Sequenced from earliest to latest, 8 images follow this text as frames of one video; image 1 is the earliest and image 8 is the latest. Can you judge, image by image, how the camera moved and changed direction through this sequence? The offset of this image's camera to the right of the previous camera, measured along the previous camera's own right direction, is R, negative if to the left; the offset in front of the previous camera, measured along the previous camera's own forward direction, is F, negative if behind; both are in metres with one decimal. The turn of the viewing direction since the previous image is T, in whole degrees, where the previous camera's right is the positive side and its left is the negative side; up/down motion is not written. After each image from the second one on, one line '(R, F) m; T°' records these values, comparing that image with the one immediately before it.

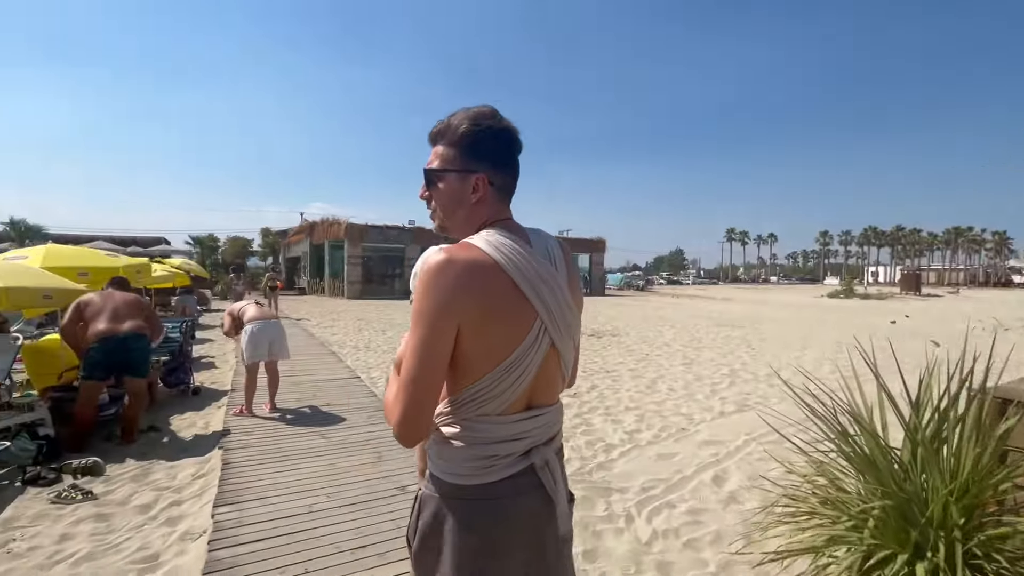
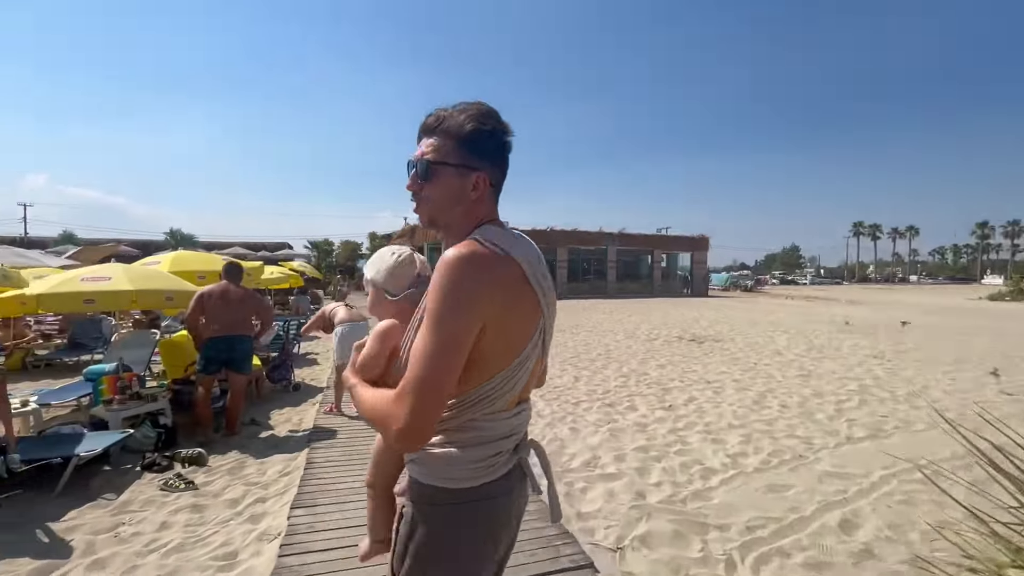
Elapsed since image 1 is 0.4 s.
(+0.1, +0.4) m; -11°
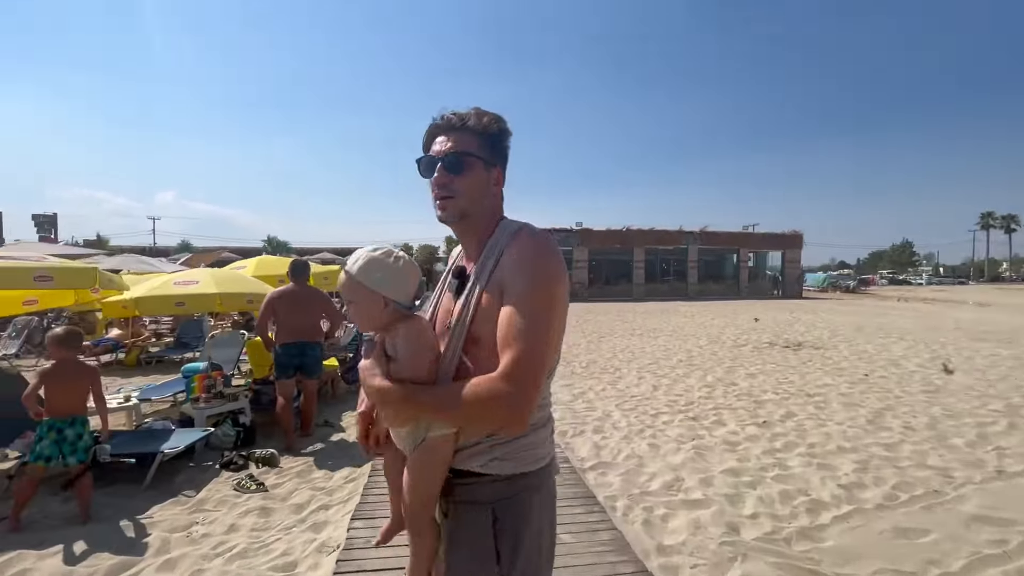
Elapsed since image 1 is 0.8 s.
(0.0, +0.4) m; -9°
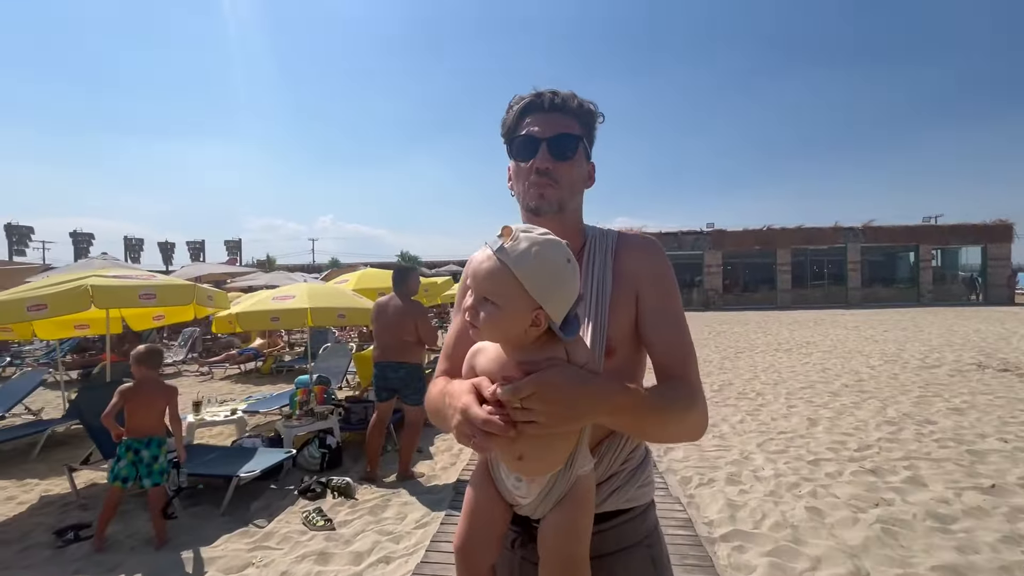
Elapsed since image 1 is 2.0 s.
(+0.2, +0.9) m; -15°
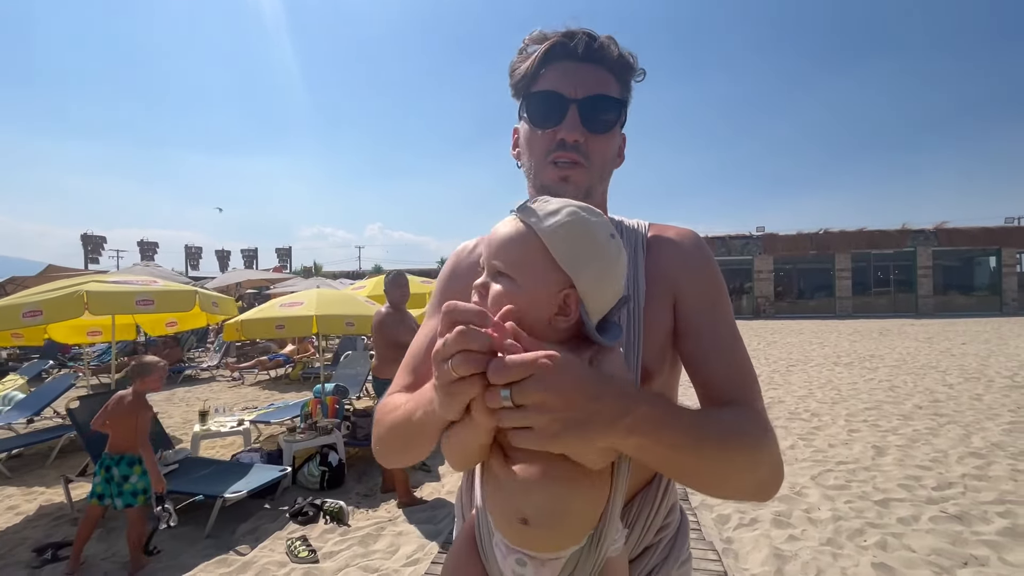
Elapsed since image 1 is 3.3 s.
(+0.3, +0.5) m; -5°
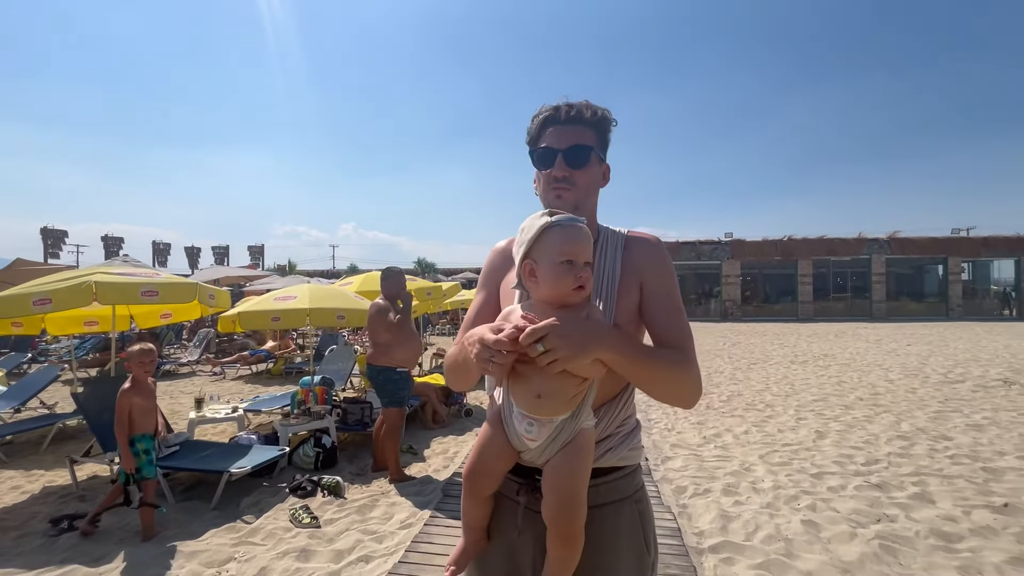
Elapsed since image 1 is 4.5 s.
(-0.1, -0.5) m; +3°
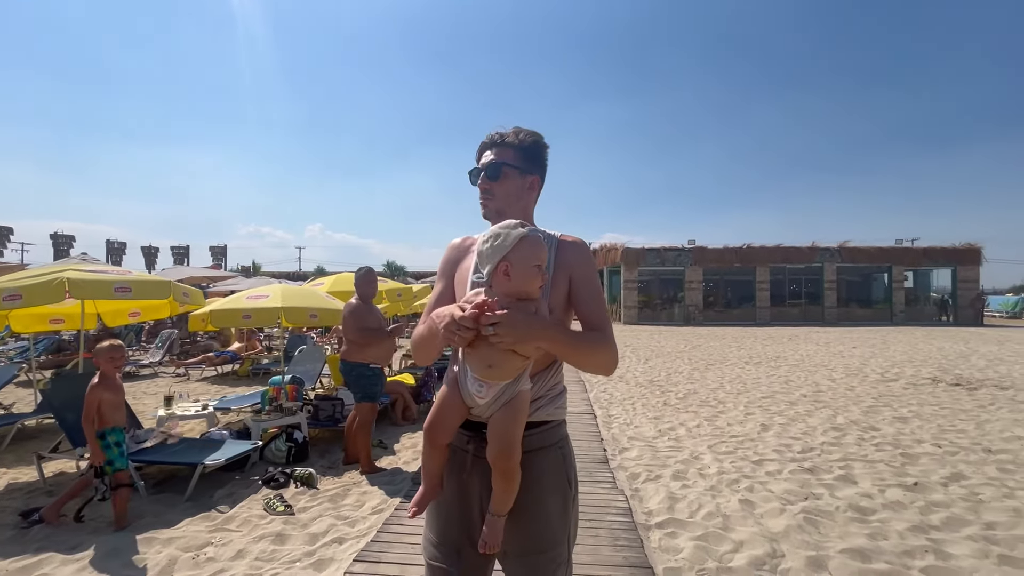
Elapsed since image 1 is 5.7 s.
(0.0, -0.3) m; +4°
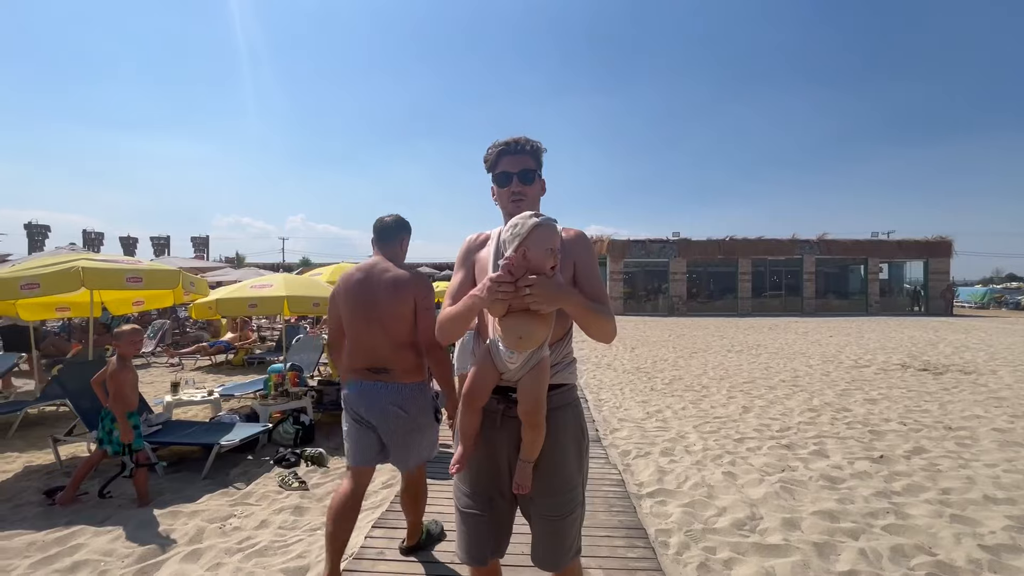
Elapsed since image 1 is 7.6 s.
(-0.2, -0.3) m; +2°
